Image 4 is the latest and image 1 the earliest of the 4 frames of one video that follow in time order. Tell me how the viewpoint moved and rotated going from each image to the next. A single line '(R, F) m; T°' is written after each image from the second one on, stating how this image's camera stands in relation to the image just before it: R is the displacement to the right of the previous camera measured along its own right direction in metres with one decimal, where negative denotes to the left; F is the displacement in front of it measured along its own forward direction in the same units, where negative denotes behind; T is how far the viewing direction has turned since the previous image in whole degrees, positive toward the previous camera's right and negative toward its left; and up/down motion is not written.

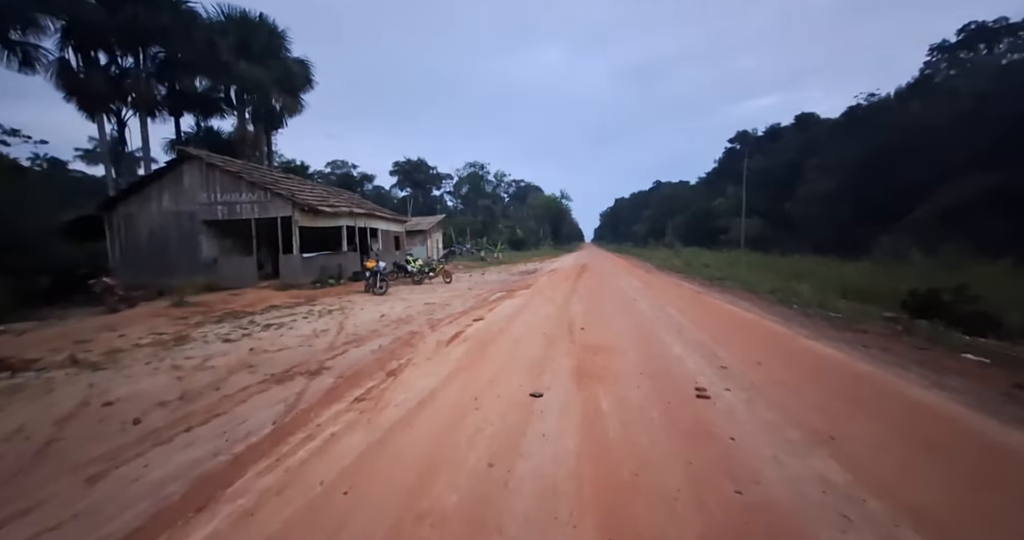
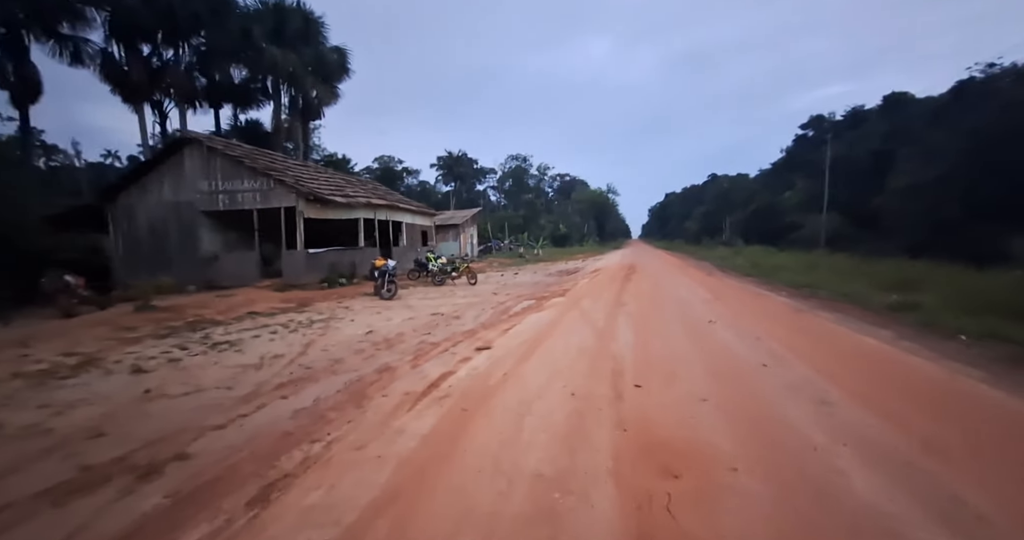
(+0.4, +3.0) m; -6°
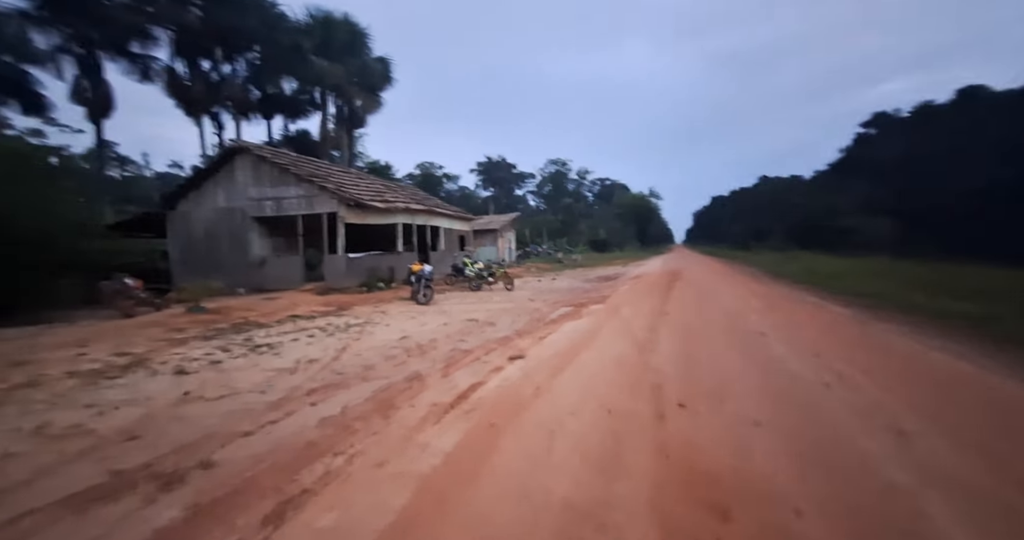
(+0.1, +0.3) m; -5°
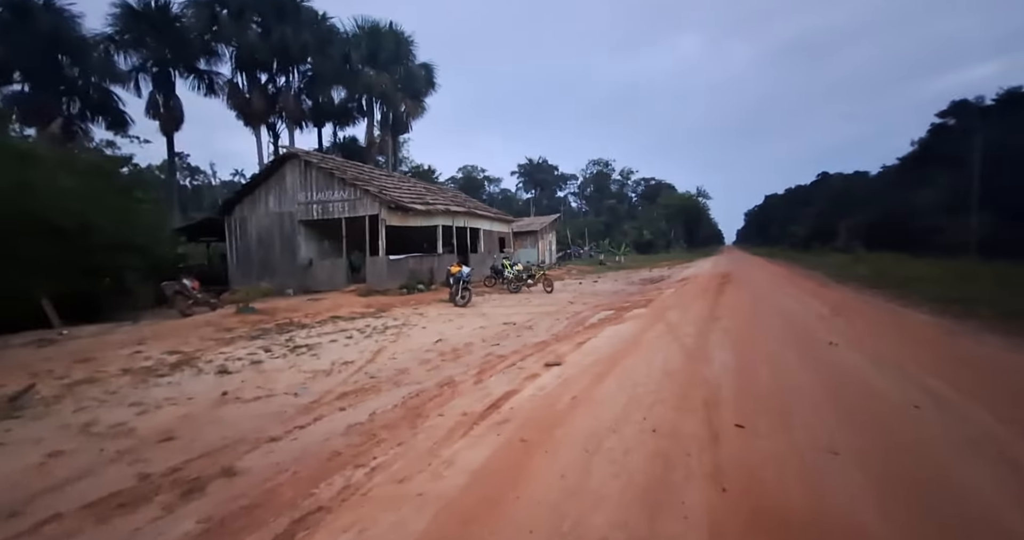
(+0.1, +0.3) m; -6°
